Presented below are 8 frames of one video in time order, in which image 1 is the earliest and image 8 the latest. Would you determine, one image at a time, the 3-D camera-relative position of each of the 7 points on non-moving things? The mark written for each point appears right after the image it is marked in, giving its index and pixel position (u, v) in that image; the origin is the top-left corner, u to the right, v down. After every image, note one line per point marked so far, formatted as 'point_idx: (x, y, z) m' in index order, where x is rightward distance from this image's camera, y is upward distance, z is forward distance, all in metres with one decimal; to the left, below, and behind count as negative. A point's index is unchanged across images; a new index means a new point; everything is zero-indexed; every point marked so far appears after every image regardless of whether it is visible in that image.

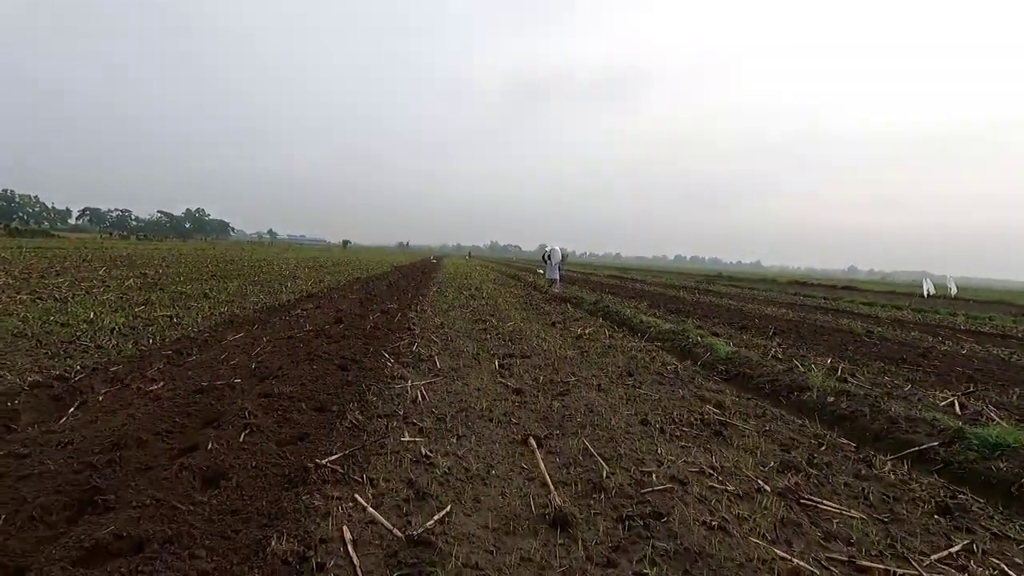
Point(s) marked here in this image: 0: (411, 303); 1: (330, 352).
0: (-3.3, -0.5, +17.4) m
1: (-3.0, -1.1, +8.7) m
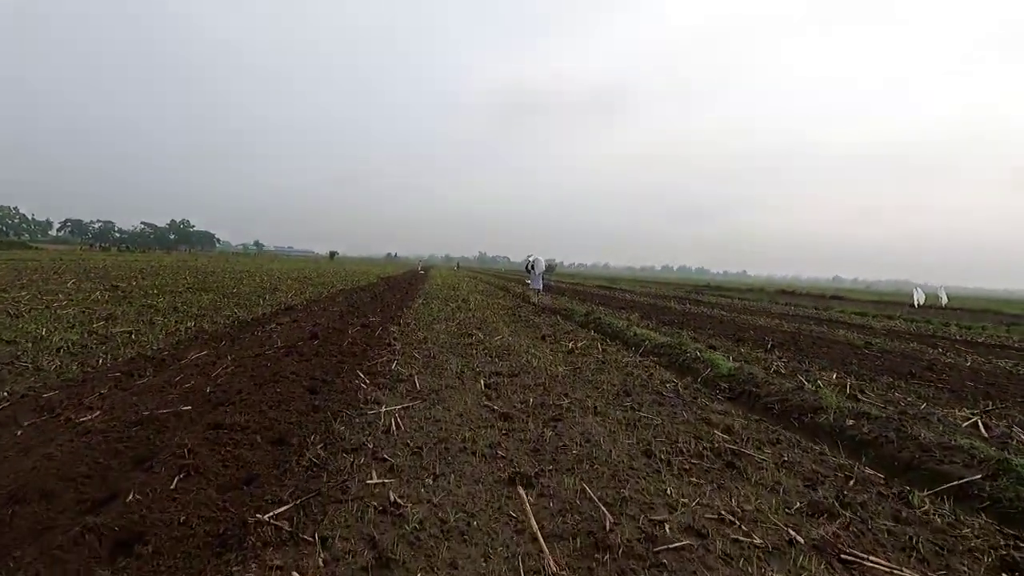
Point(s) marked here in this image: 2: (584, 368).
0: (-3.7, -0.9, +16.6) m
1: (-3.2, -1.3, +7.9) m
2: (+1.3, -1.5, +9.7) m
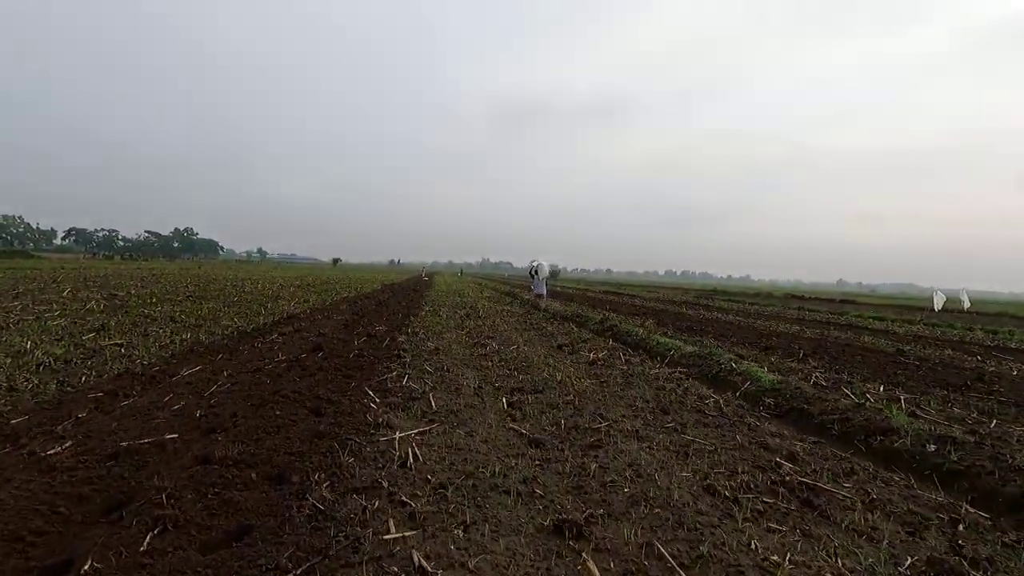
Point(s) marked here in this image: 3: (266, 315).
0: (-3.3, -1.1, +15.9) m
1: (-2.8, -1.4, +7.2) m
2: (+1.7, -1.6, +8.9) m
3: (-7.7, -0.9, +16.7) m
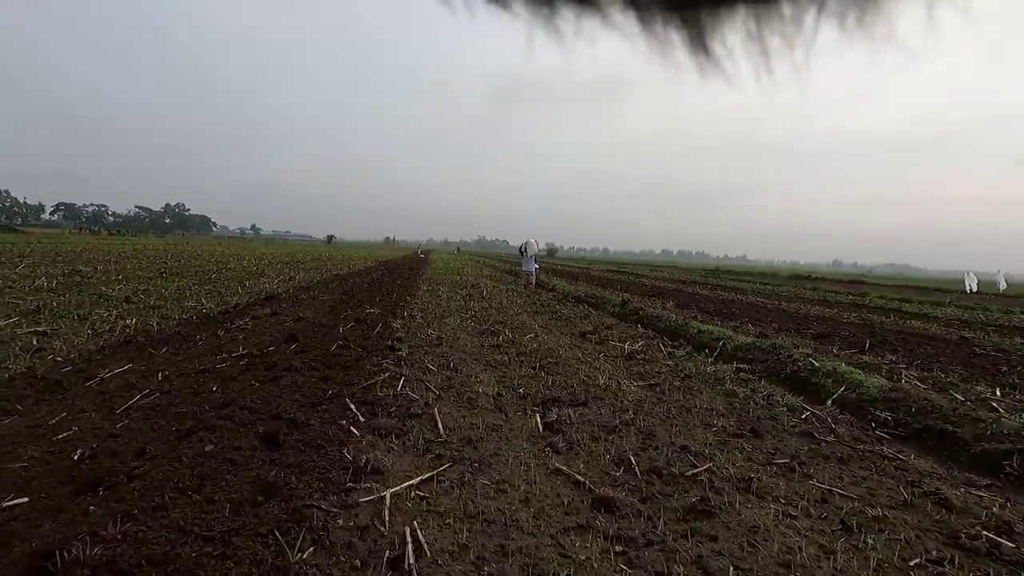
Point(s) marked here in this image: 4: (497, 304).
0: (-3.0, -0.5, +13.8) m
1: (-2.5, -1.1, +5.2) m
2: (+2.0, -1.3, +6.9) m
3: (-7.5, -0.2, +14.7) m
4: (-0.5, -0.5, +15.5) m
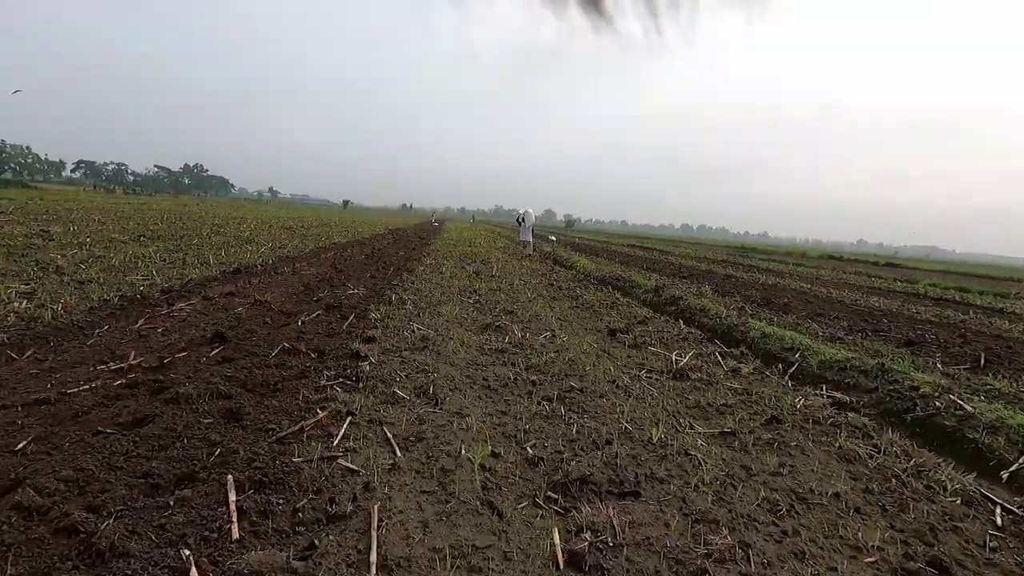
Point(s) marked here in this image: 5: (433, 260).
0: (-2.7, 0.0, +11.6) m
1: (-2.5, -1.1, +2.9) m
2: (+2.0, -1.3, +4.6) m
3: (-7.1, +0.5, +12.5) m
4: (-0.1, 0.0, +13.2) m
5: (-2.8, +1.0, +19.0) m
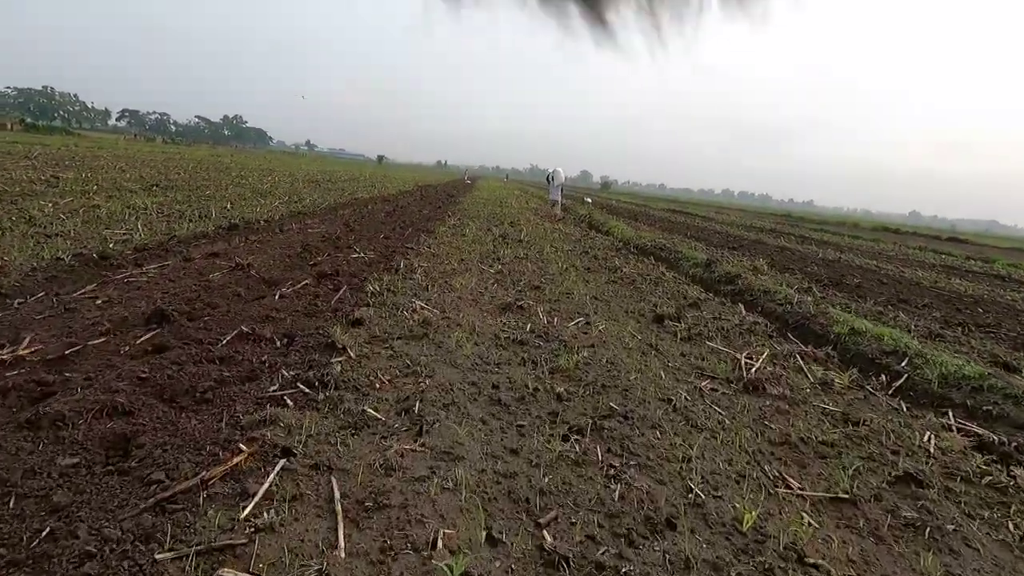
0: (-2.2, +0.7, +10.2) m
1: (-2.5, -1.1, +1.6) m
2: (+2.1, -1.3, +3.0) m
3: (-6.5, +1.4, +11.3) m
4: (+0.5, +0.7, +11.6) m
5: (-1.8, +2.2, +17.5) m
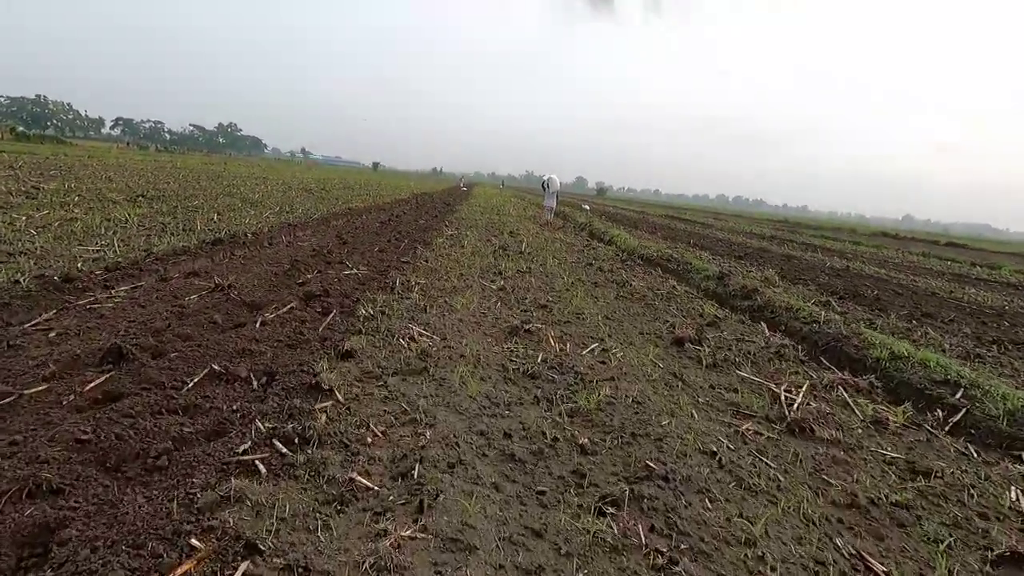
0: (-2.1, +0.4, +9.5) m
1: (-2.4, -1.3, +1.0) m
2: (+2.2, -1.5, +2.4) m
3: (-6.5, +1.0, +10.6) m
4: (+0.5, +0.4, +11.0) m
5: (-1.8, +1.8, +16.8) m
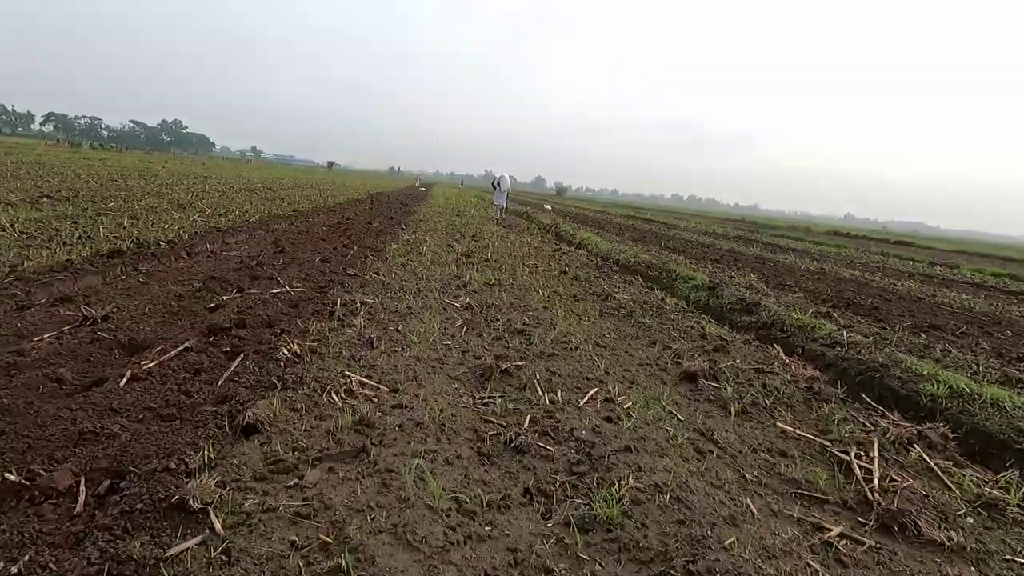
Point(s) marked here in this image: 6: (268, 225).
0: (-2.6, +0.1, +7.9) m
1: (-2.2, -1.6, -0.6) m
2: (+2.3, -1.8, +1.1) m
3: (-7.1, +0.7, +8.7) m
4: (-0.1, +0.2, +9.6) m
5: (-2.8, +1.5, +15.2) m
6: (-6.8, +1.8, +14.8) m
